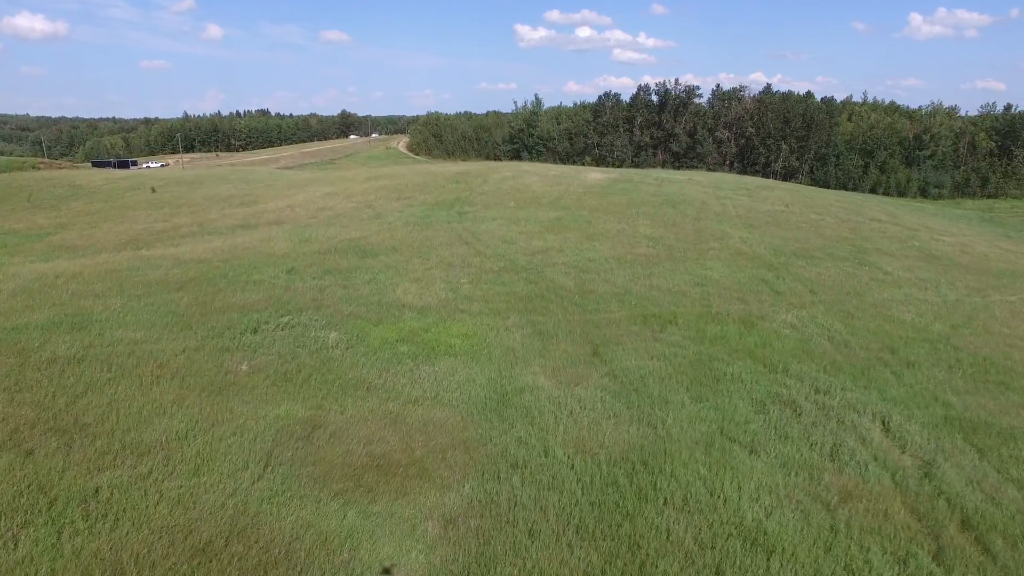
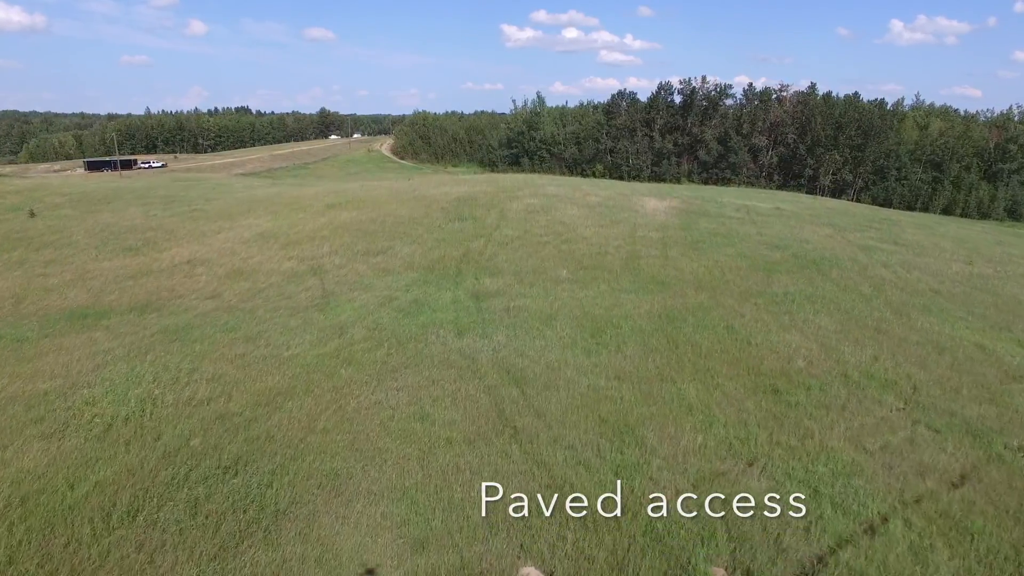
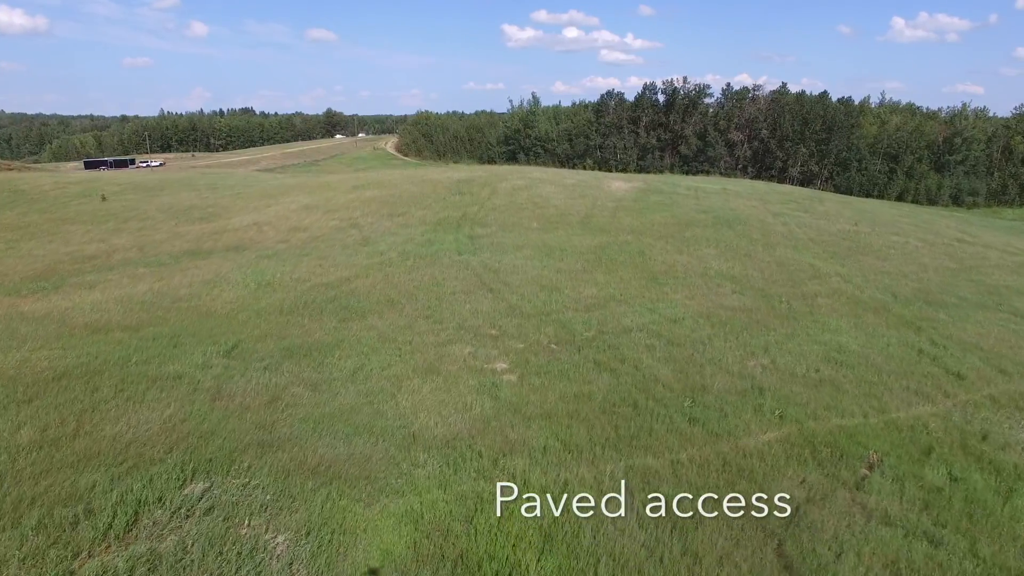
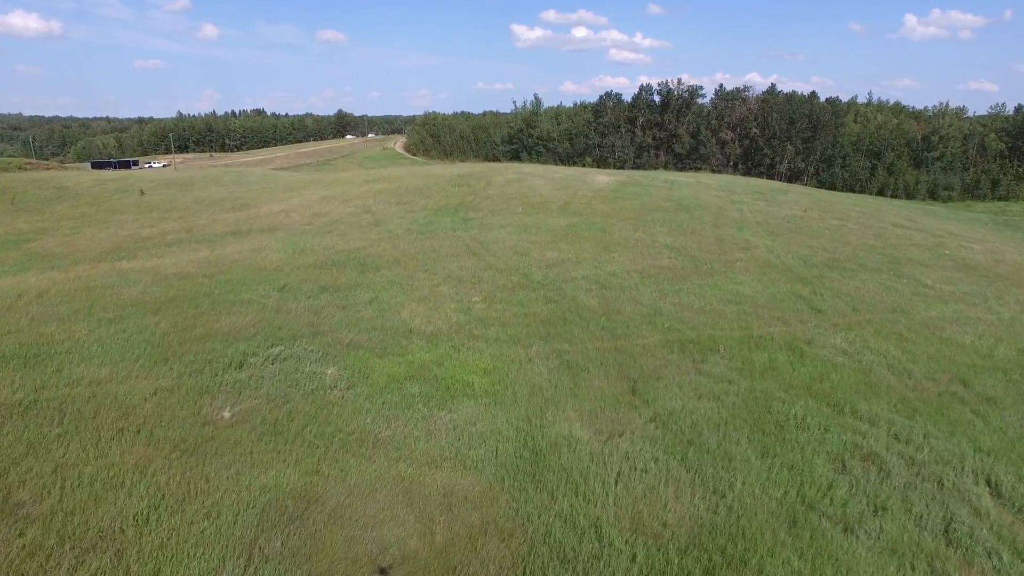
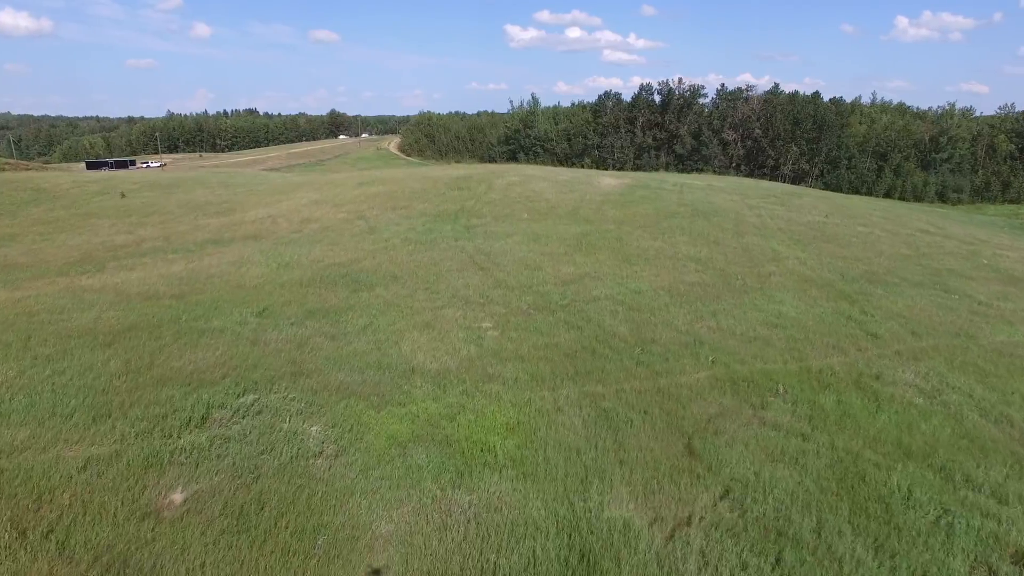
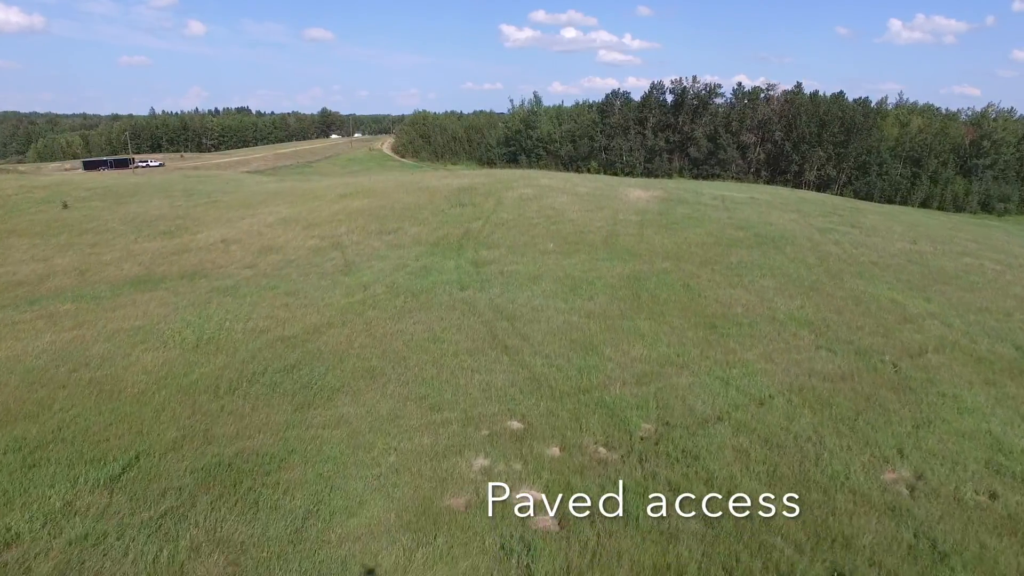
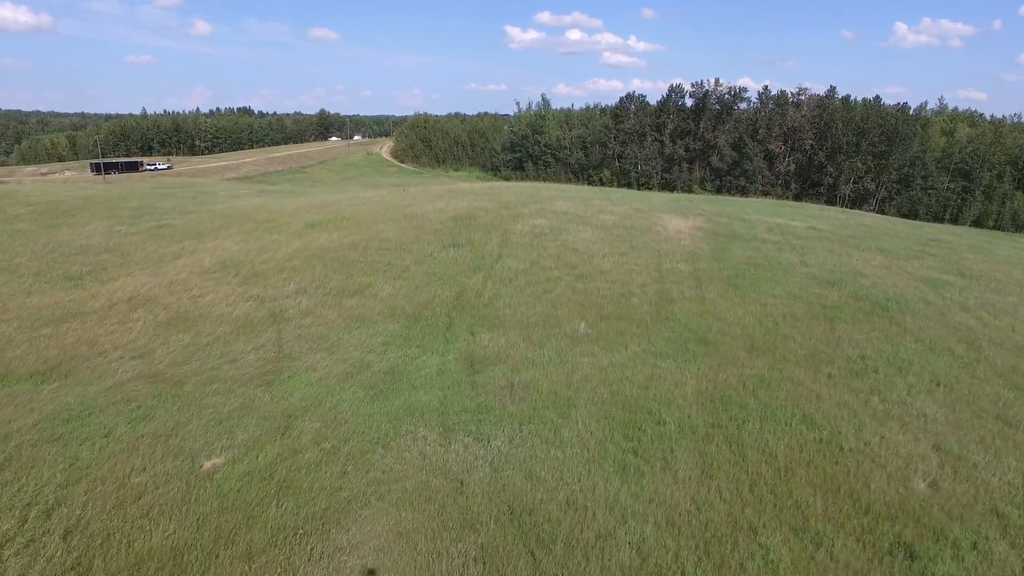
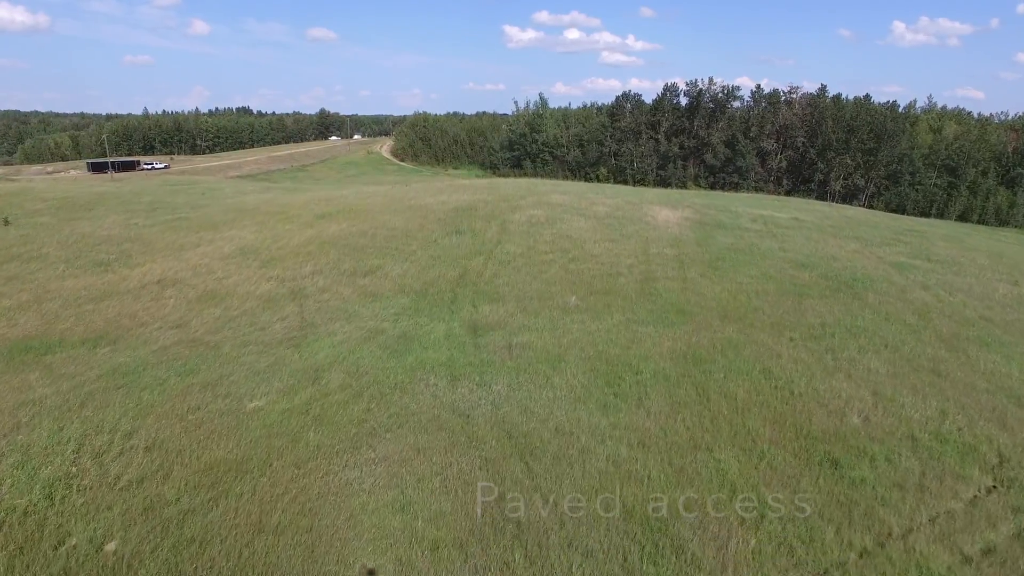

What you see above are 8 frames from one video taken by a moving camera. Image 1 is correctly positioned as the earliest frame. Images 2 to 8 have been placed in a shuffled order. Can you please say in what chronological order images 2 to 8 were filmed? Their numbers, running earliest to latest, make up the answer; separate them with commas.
4, 5, 3, 6, 2, 8, 7
